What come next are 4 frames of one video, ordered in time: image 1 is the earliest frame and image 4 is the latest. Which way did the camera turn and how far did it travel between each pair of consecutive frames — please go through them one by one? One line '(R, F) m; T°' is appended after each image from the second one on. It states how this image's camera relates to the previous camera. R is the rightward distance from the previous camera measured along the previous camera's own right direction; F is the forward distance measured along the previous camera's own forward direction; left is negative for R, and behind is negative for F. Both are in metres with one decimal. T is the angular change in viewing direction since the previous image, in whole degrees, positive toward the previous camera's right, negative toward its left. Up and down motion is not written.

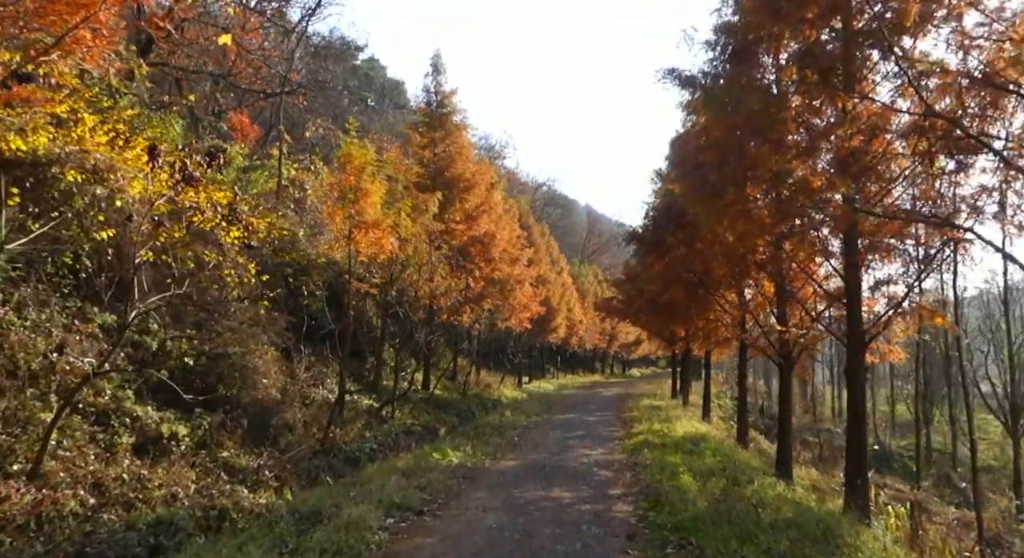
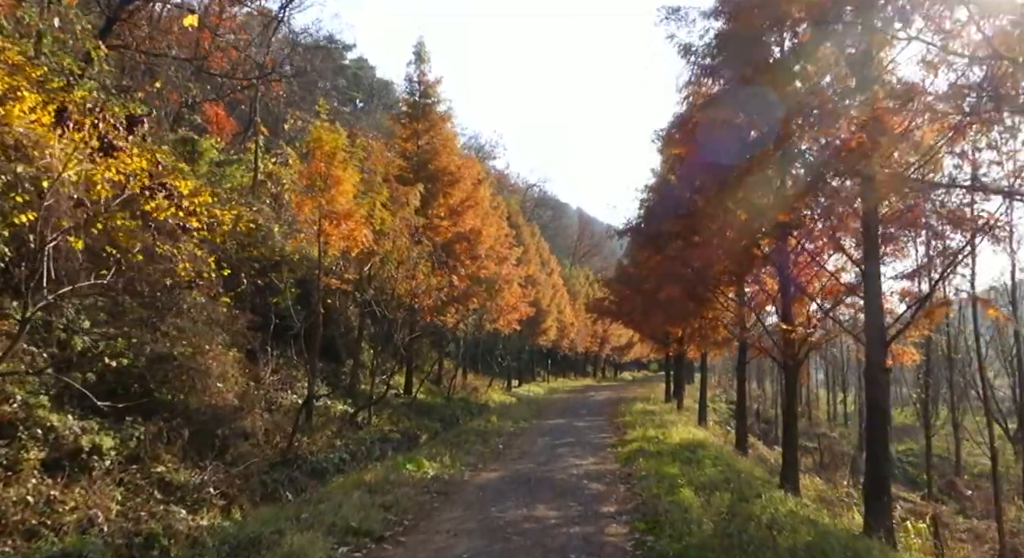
(+0.1, +1.3) m; +1°
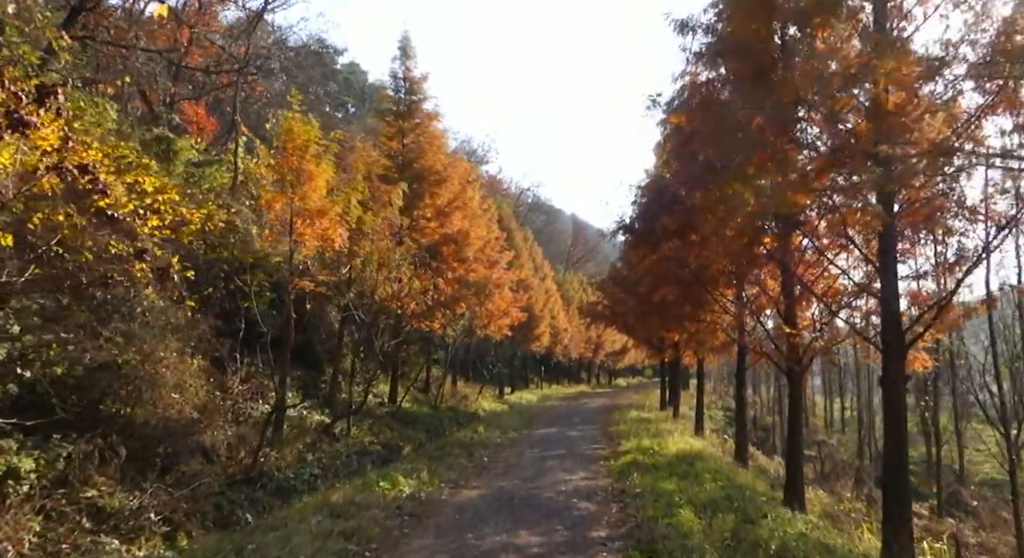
(+0.2, +1.0) m; 0°
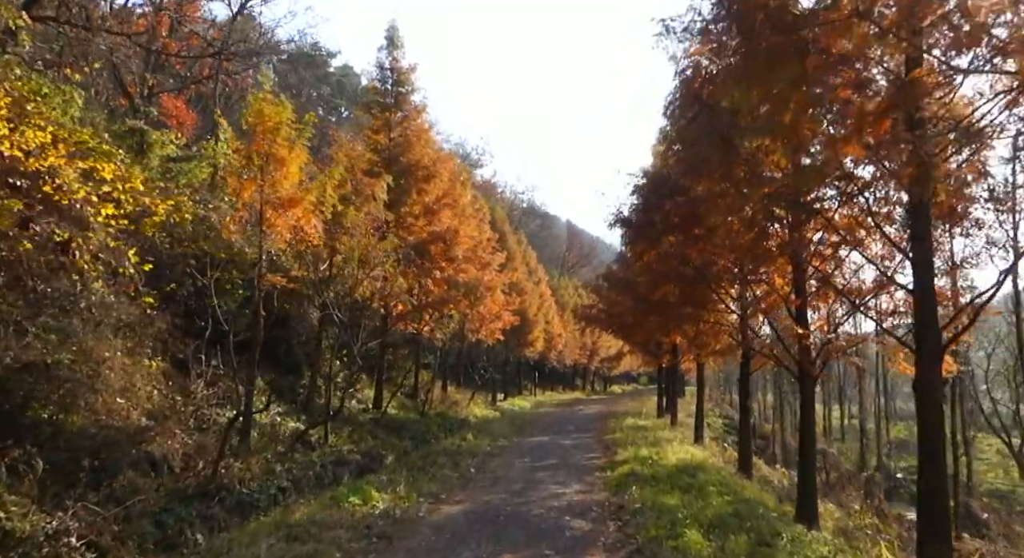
(+0.1, +1.1) m; 0°
